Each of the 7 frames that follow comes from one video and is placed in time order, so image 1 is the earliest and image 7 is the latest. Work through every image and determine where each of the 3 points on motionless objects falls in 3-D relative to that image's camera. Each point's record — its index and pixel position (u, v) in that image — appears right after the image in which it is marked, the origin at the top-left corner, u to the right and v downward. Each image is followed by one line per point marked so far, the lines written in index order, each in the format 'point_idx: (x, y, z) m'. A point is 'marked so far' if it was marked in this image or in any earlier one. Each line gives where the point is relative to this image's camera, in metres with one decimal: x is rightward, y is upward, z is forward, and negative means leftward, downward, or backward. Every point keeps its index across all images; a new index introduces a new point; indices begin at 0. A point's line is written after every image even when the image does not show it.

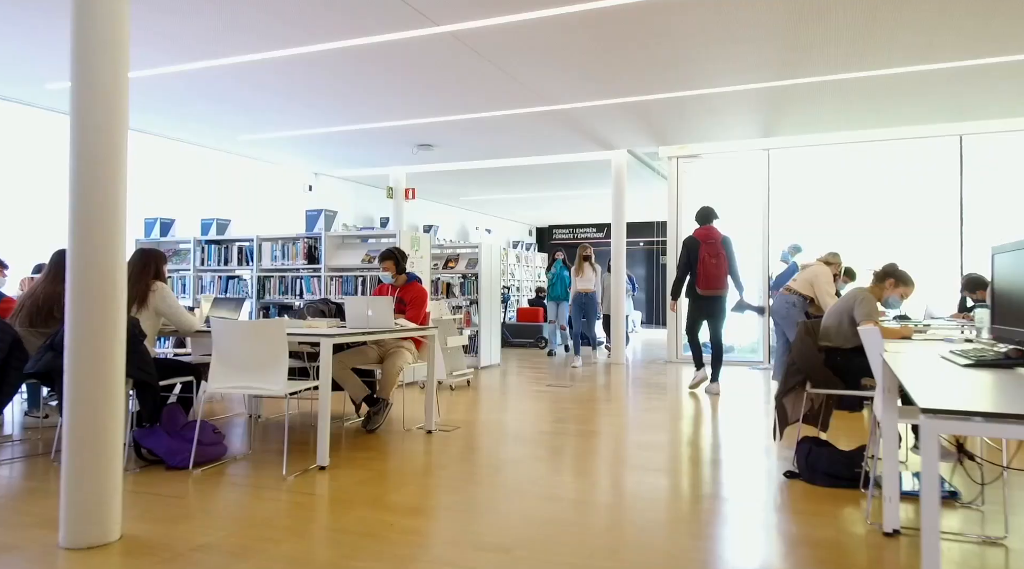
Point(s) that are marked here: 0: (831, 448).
0: (+1.6, -0.8, +3.6) m
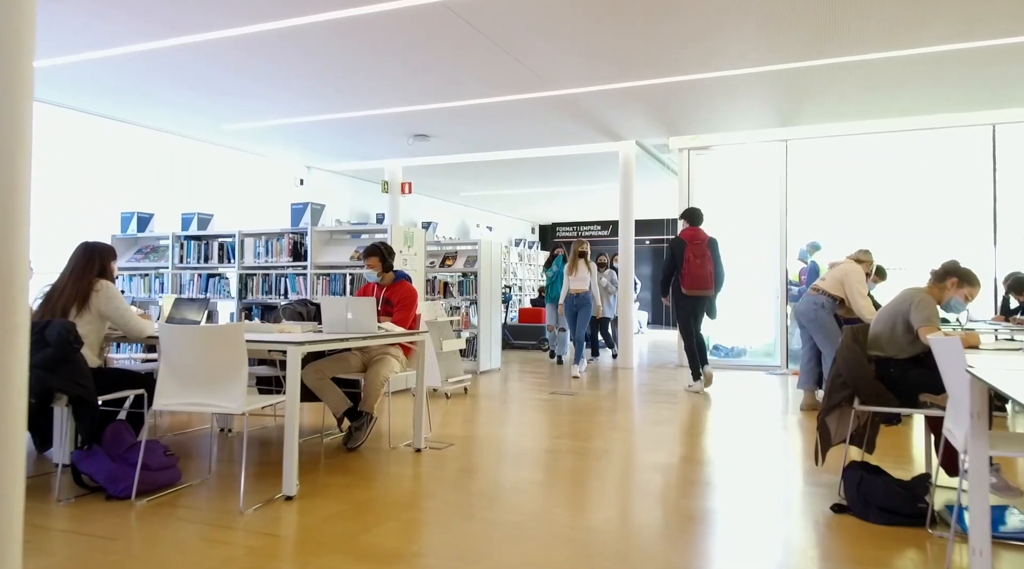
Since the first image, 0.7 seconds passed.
0: (+1.6, -0.8, +3.0) m
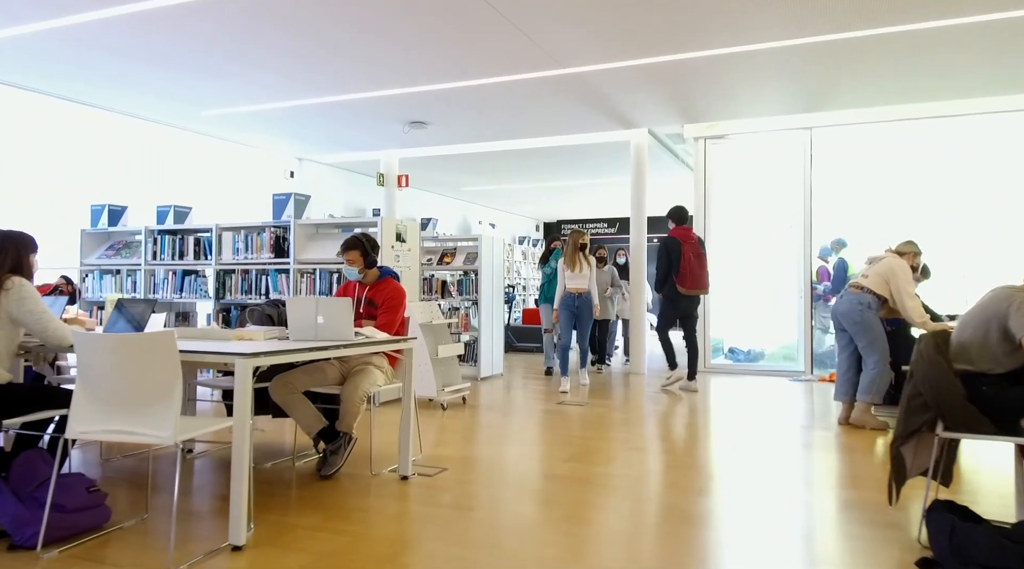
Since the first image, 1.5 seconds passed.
0: (+1.6, -0.8, +2.4) m
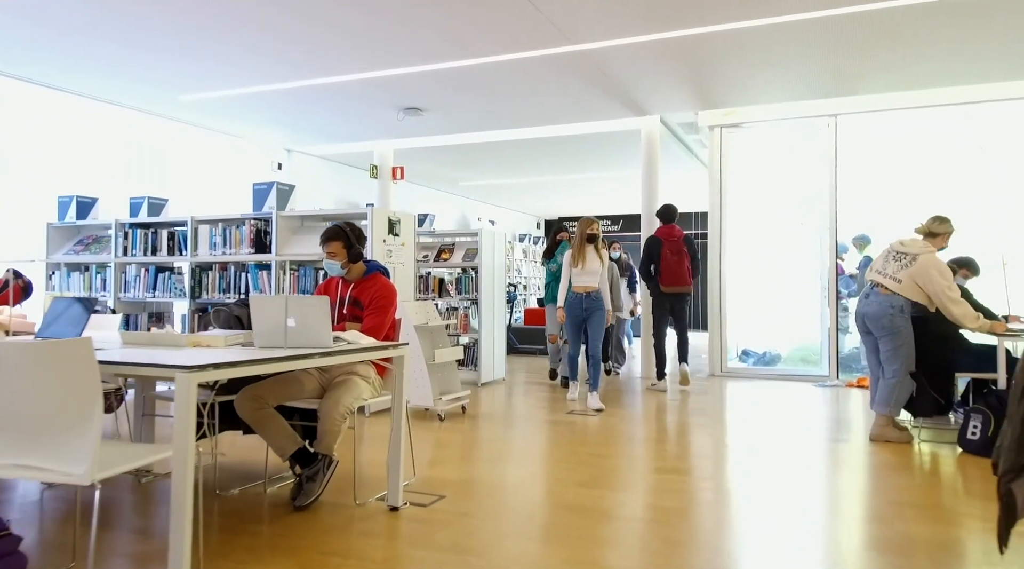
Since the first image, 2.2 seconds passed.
0: (+1.6, -0.8, +1.9) m
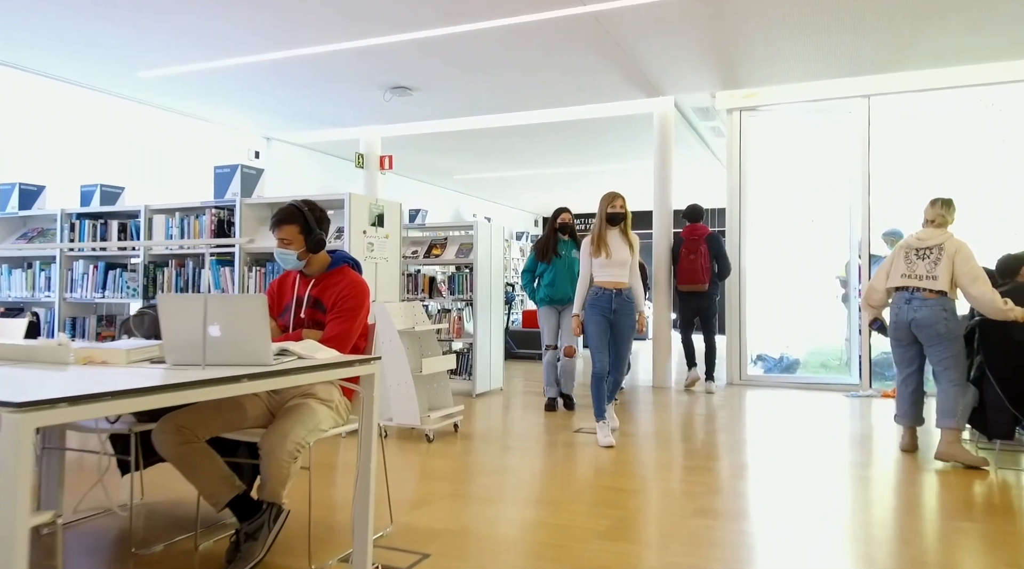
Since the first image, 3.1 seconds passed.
0: (+1.6, -0.8, +1.2) m
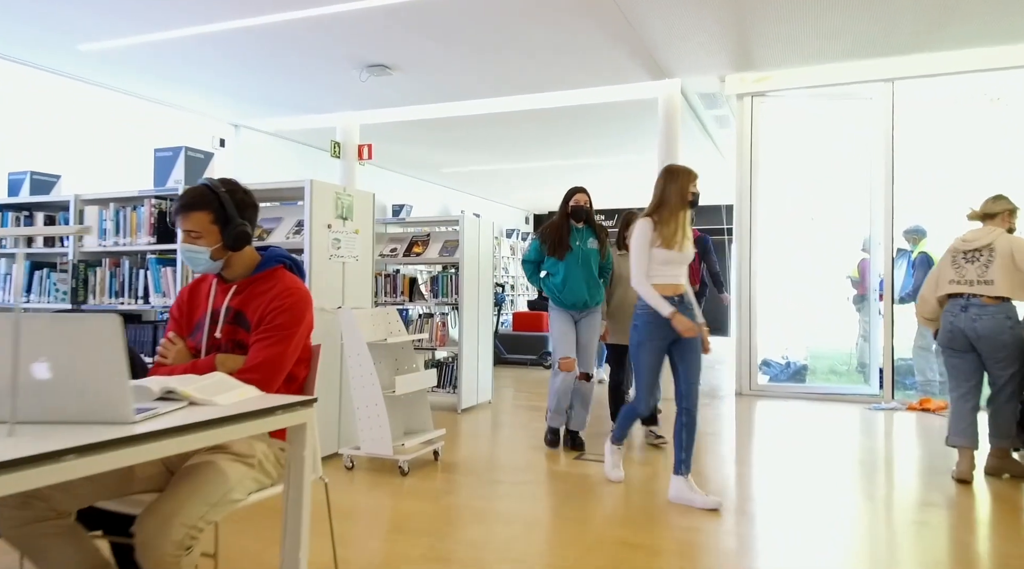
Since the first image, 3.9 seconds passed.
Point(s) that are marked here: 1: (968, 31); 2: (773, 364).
0: (+1.6, -0.8, +0.6) m
1: (+3.1, +1.8, +5.0) m
2: (+2.4, -0.7, +6.5) m
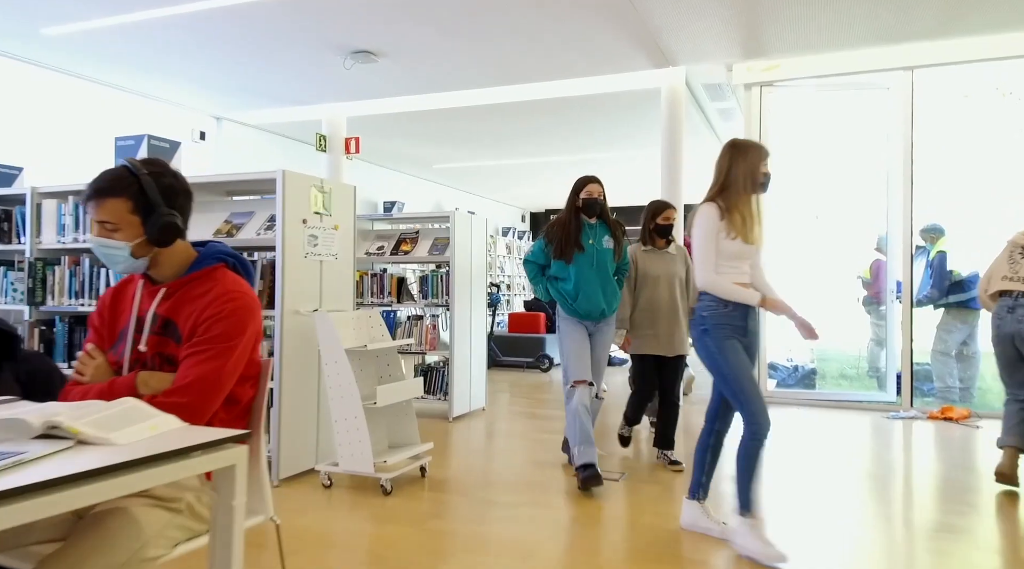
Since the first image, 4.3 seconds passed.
0: (+1.6, -0.8, +0.2) m
1: (+3.1, +1.8, +4.7) m
2: (+2.4, -0.7, +6.2) m
